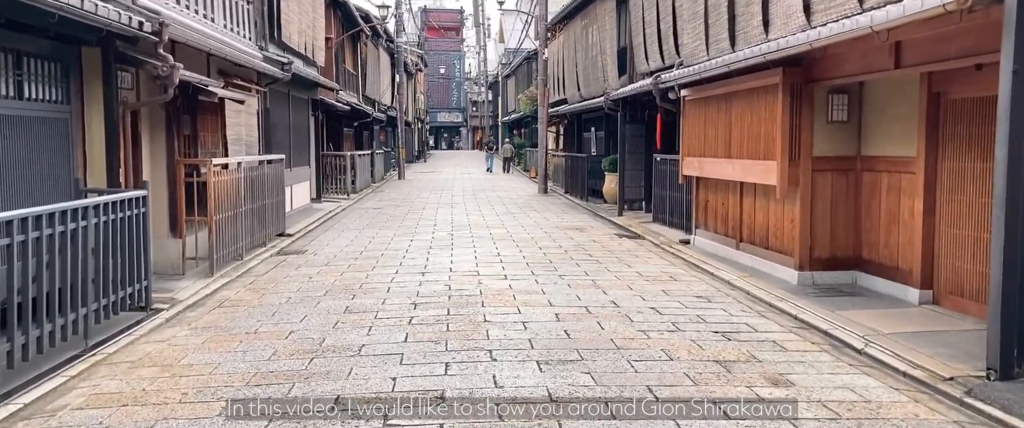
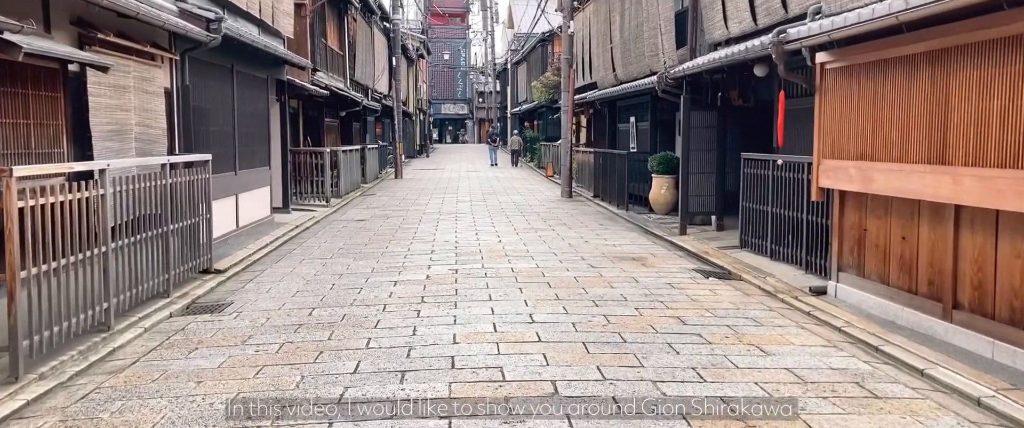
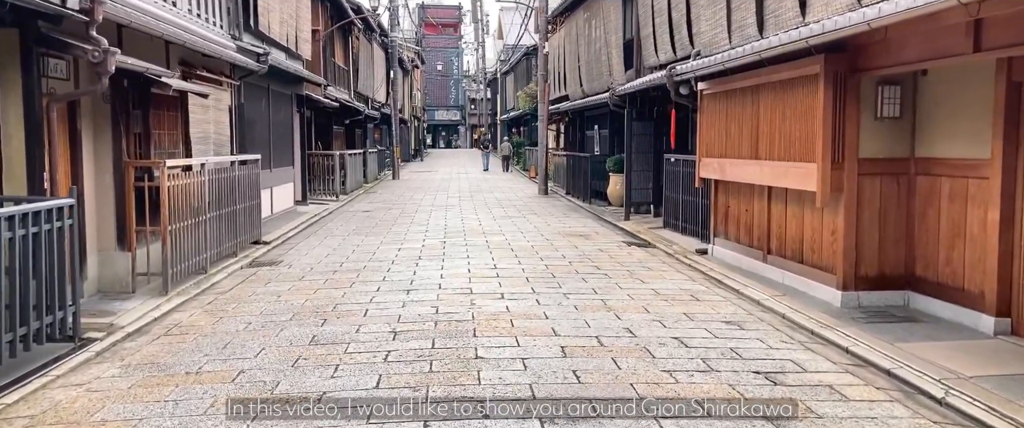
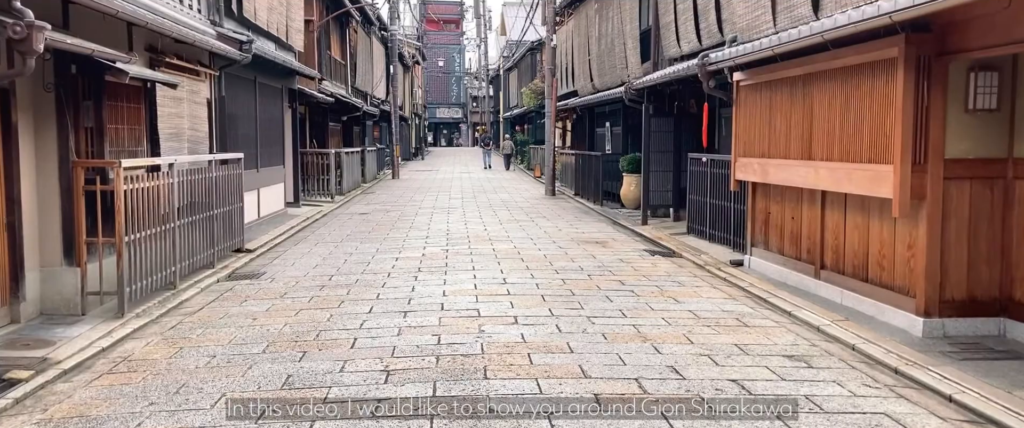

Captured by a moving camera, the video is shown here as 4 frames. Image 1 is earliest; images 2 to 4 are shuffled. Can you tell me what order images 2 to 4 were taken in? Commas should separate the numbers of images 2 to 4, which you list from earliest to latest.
3, 4, 2
